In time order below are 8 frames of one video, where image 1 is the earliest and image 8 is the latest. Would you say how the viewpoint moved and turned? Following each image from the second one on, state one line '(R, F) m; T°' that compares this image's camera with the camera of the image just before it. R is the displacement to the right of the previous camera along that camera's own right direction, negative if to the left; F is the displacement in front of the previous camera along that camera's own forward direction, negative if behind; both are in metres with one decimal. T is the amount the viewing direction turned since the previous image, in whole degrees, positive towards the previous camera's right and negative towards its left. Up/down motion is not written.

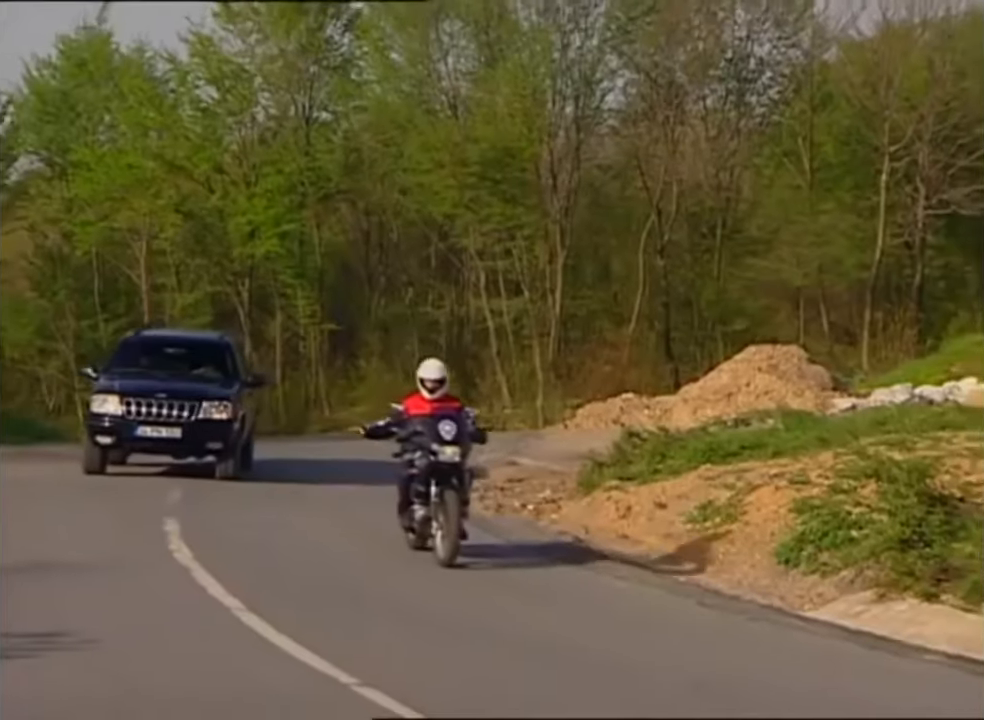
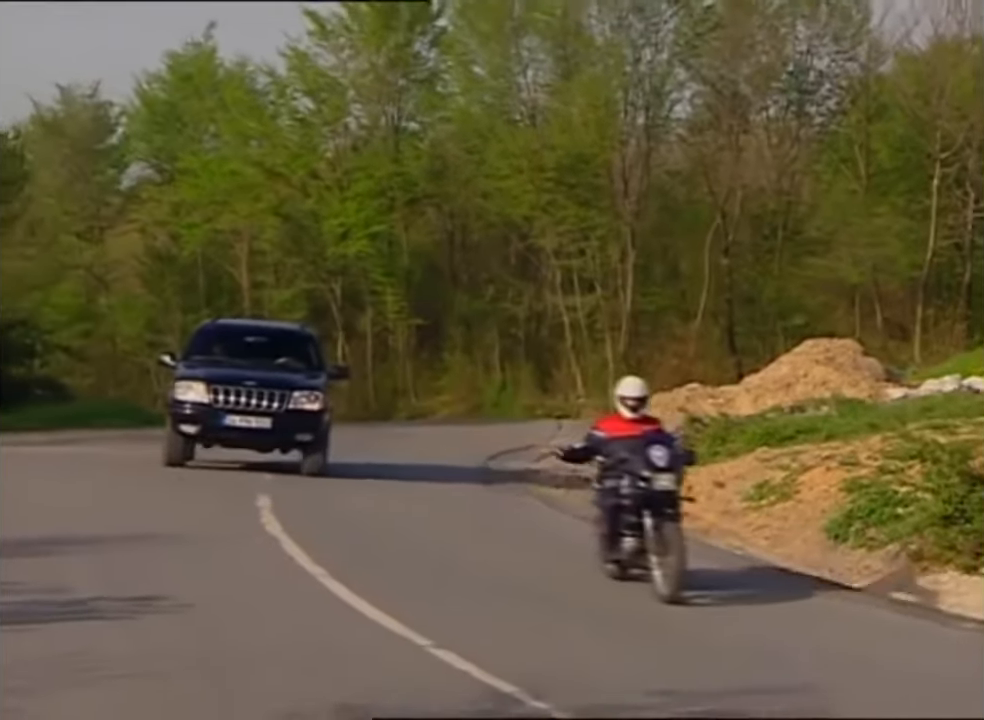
(+0.3, -1.6) m; -3°
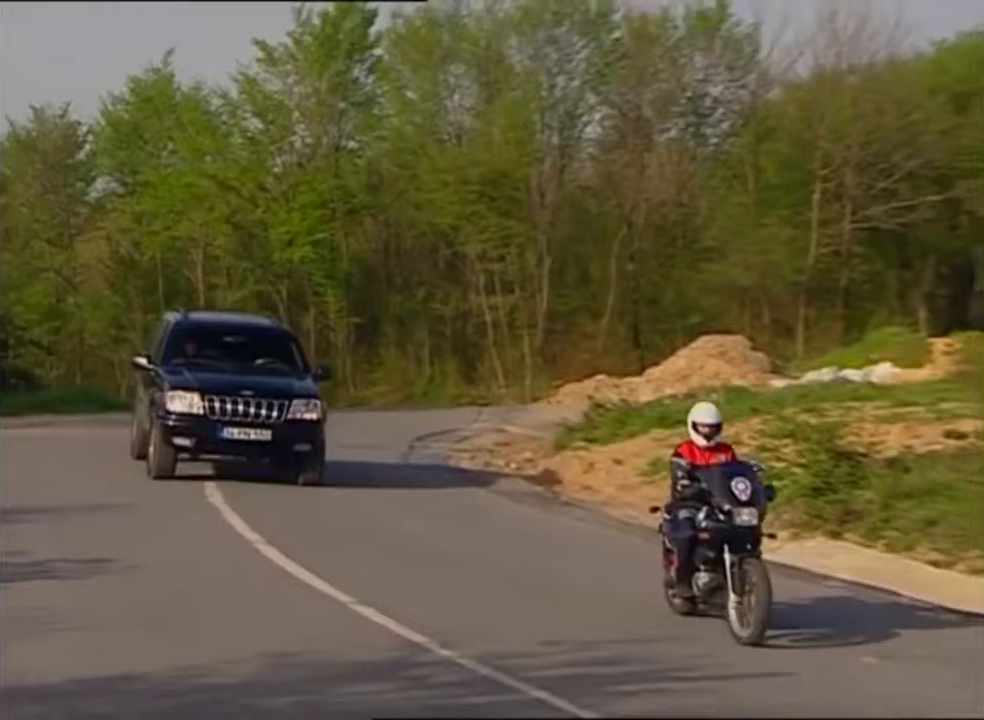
(+0.4, -2.7) m; +1°
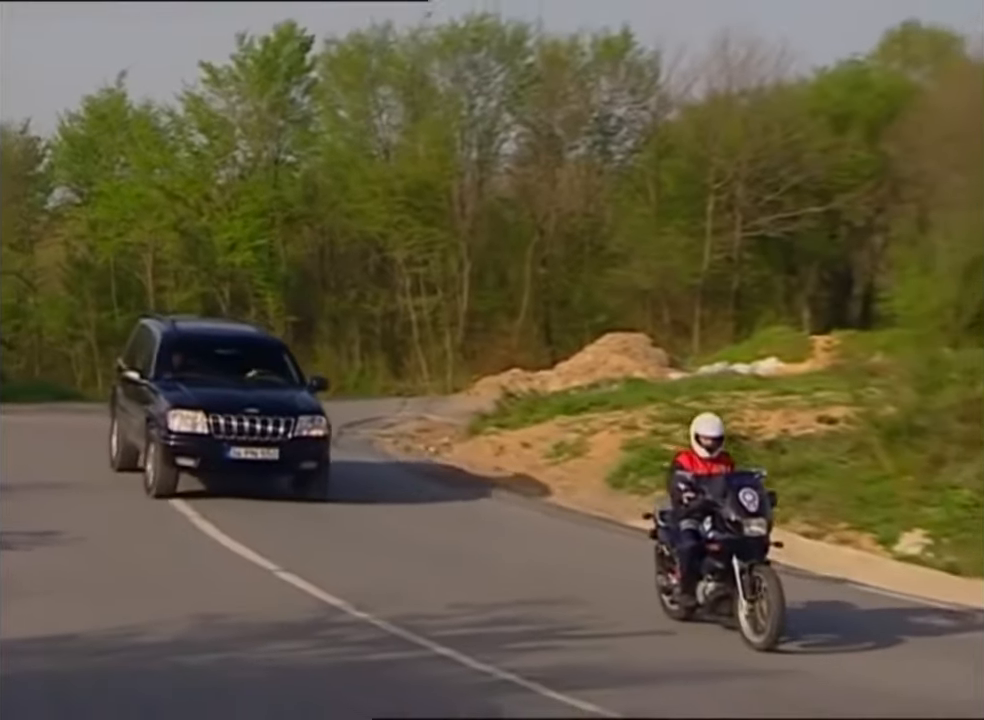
(+0.4, -2.5) m; +1°
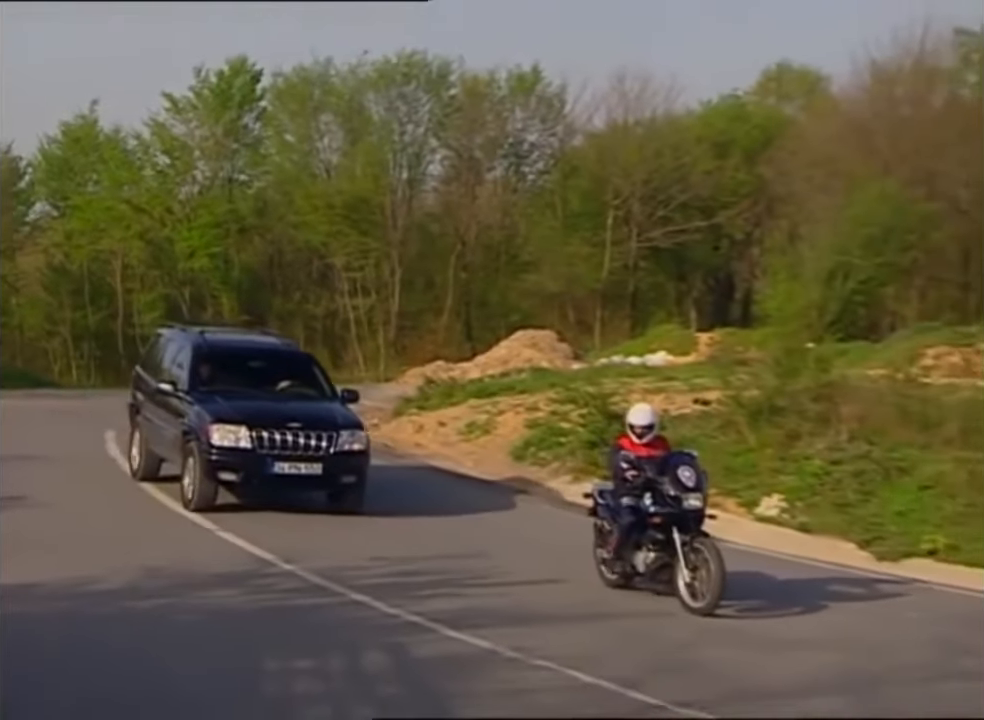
(+0.6, -4.0) m; +1°
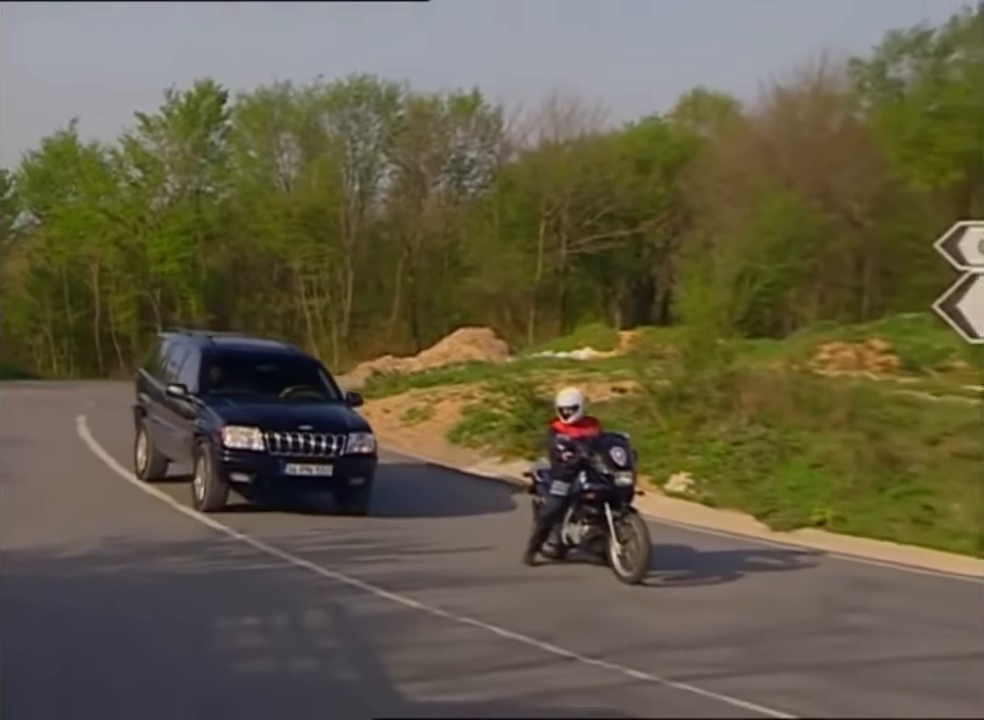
(+0.4, -3.3) m; +1°
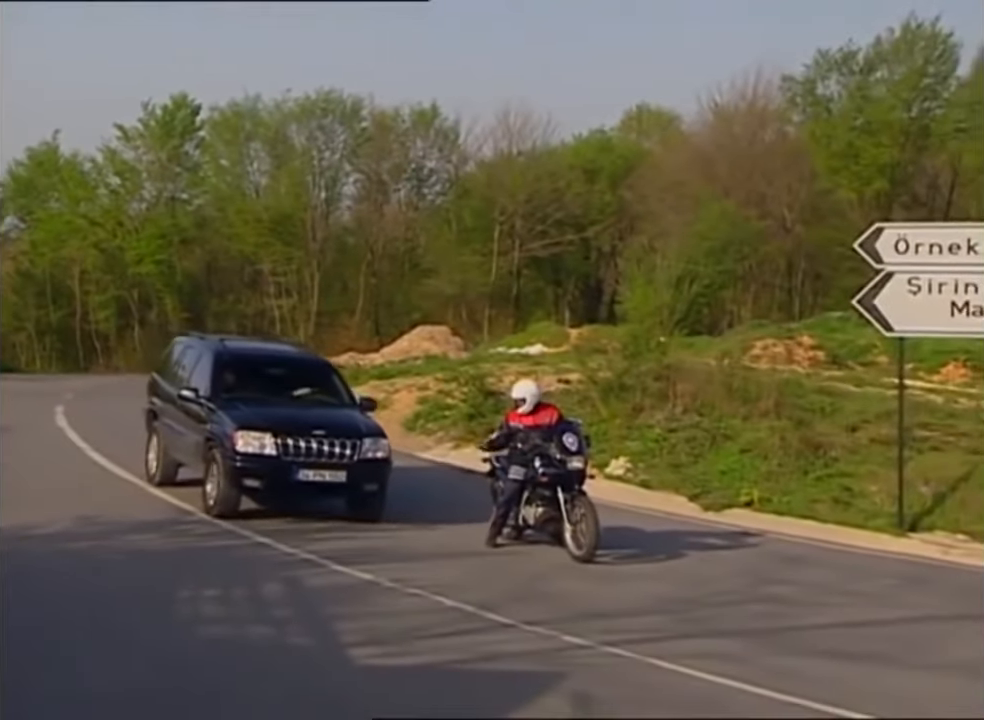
(+0.4, -2.4) m; +1°
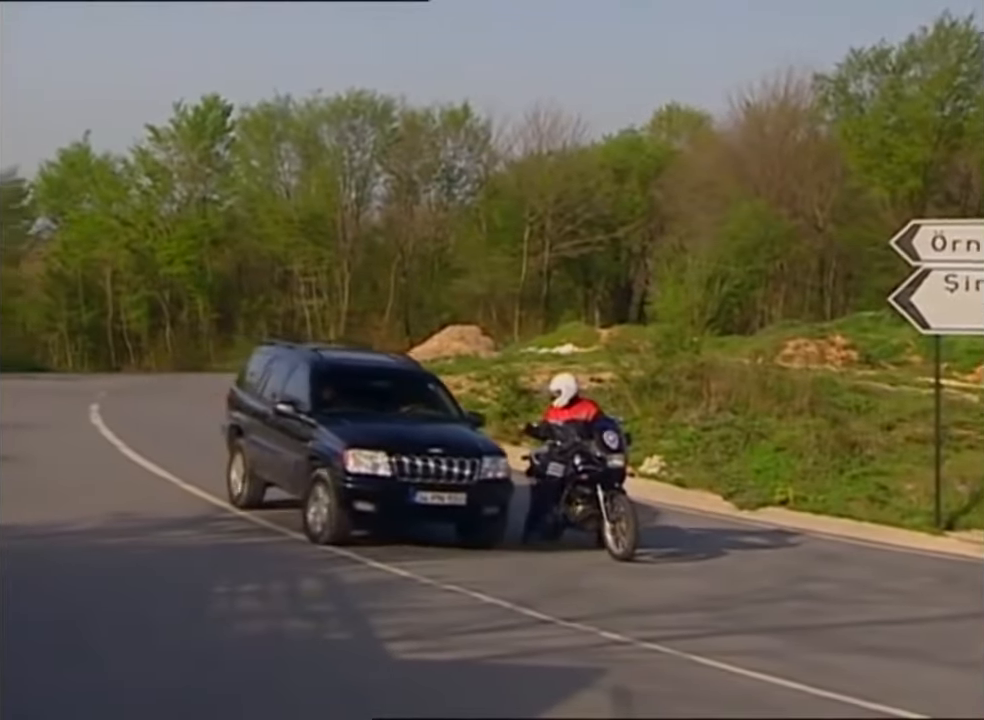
(-0.4, 0.0) m; 0°
